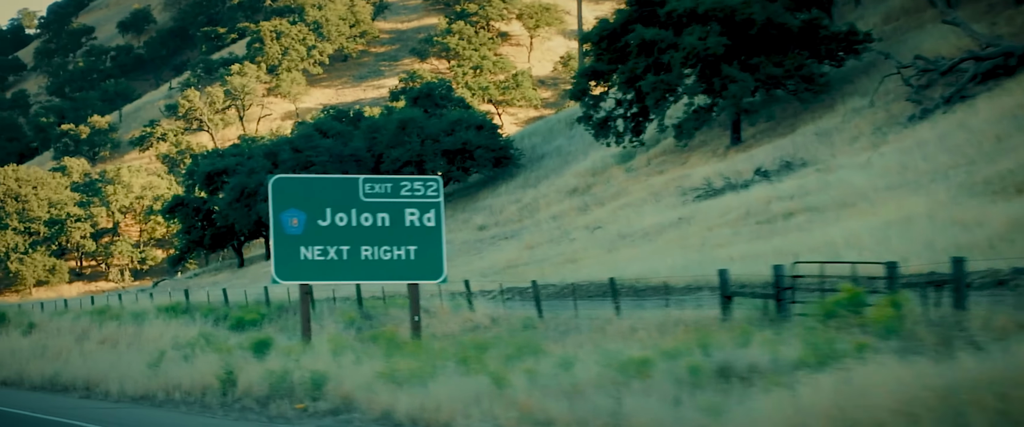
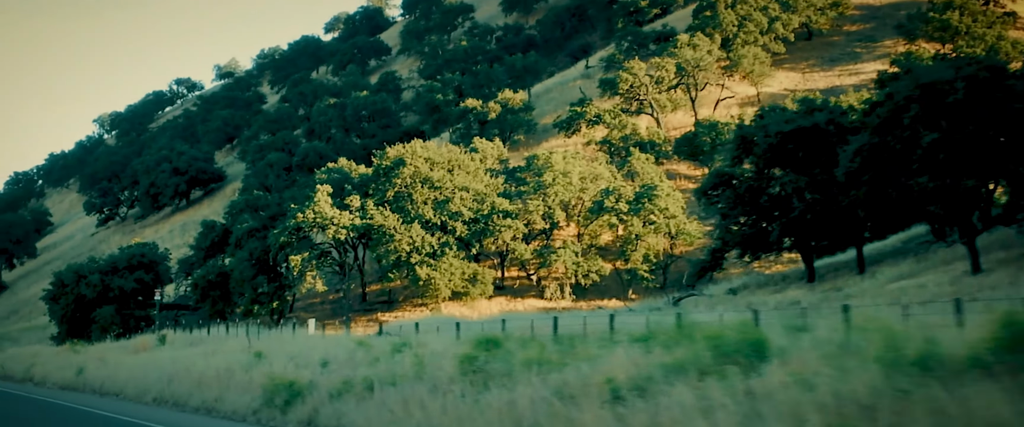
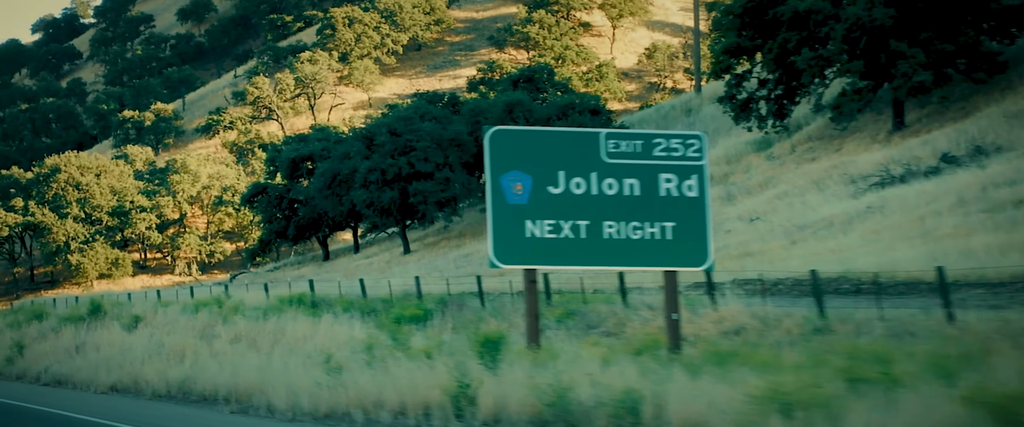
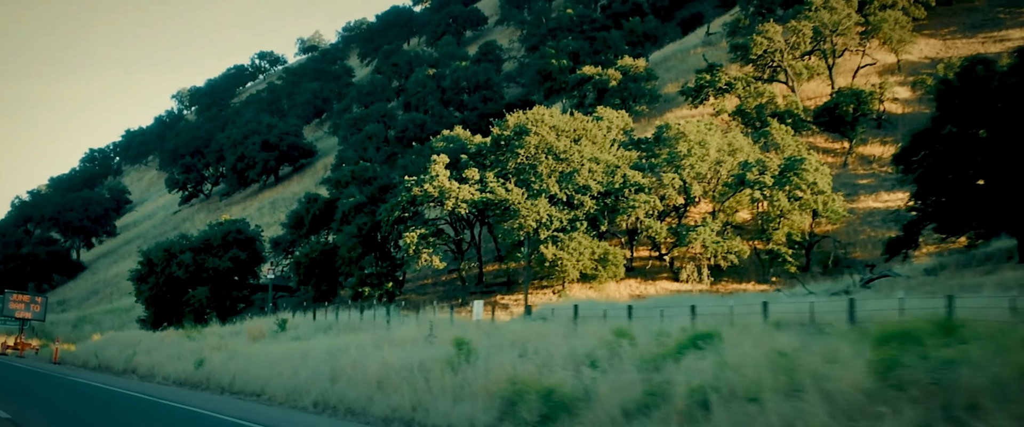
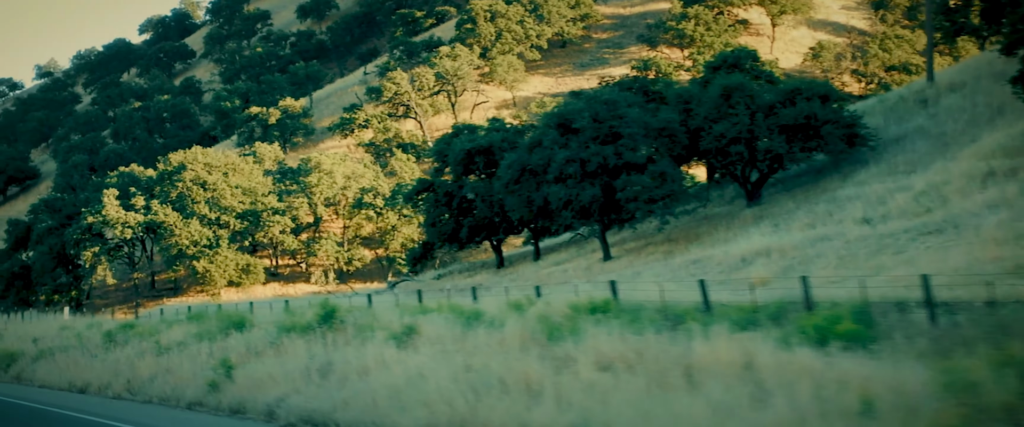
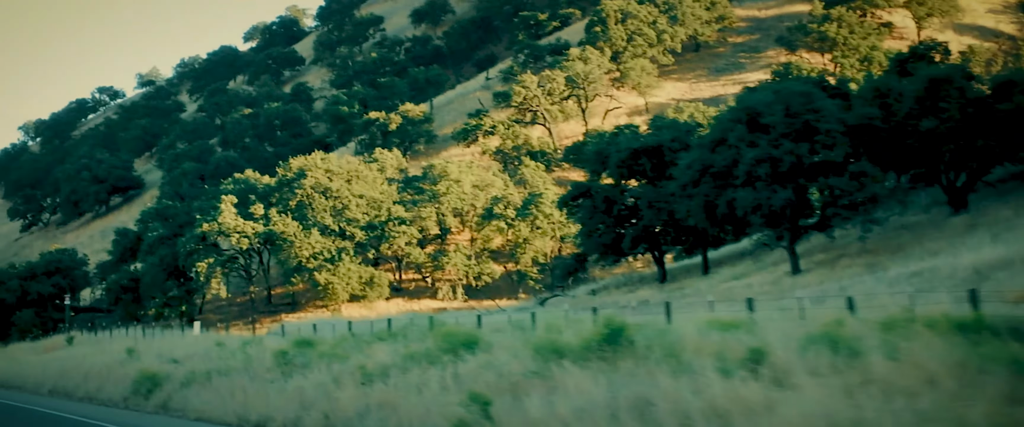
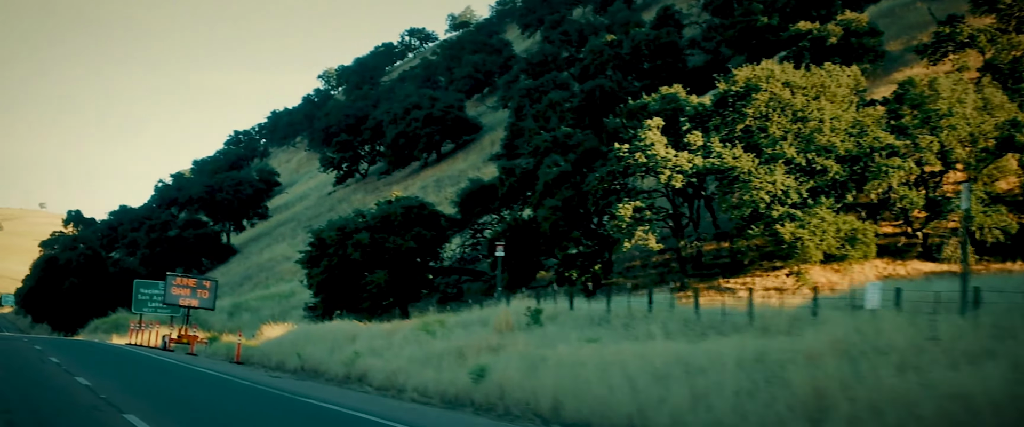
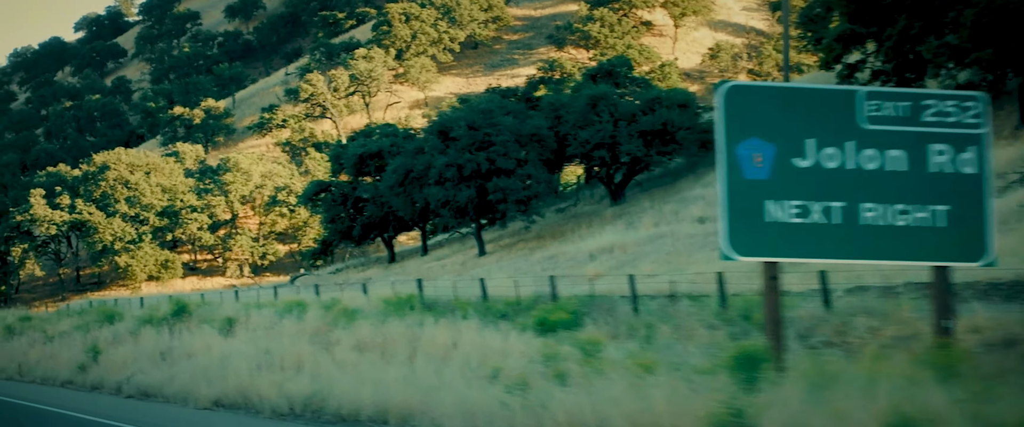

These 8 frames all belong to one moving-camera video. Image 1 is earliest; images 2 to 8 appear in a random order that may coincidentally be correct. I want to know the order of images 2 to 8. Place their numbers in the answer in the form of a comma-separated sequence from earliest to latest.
3, 8, 5, 6, 2, 4, 7
